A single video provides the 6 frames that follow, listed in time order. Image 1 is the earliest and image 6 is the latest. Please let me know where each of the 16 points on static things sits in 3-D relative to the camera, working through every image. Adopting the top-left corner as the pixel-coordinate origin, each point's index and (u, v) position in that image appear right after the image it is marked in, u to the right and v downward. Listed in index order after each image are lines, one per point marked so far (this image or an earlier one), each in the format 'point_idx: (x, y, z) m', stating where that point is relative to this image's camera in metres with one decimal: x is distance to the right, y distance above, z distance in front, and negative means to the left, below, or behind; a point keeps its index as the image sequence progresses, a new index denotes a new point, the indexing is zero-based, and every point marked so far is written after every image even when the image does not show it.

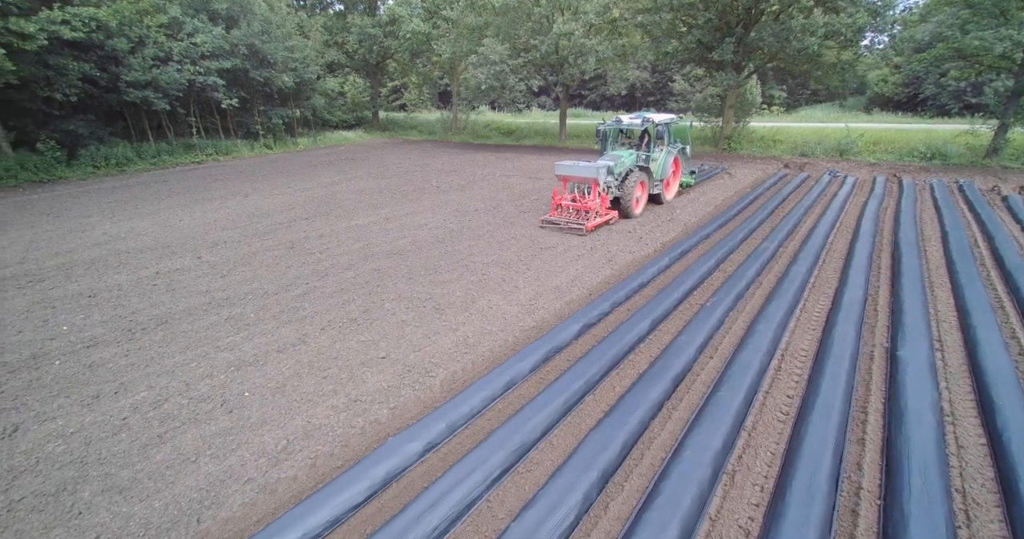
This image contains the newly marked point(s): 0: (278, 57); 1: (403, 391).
0: (-7.9, +7.0, +16.7) m
1: (-0.9, -1.0, +4.1) m
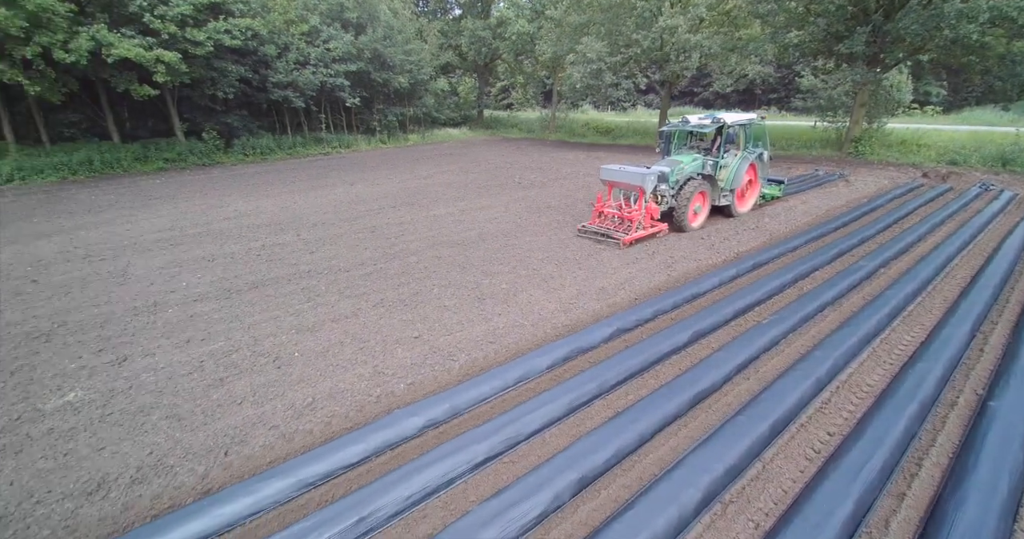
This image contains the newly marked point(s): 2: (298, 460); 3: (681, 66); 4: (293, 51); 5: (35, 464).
0: (-4.2, +7.5, +18.1) m
1: (-0.8, -0.9, +4.4) m
2: (-1.4, -1.3, +3.3) m
3: (+5.5, +6.6, +16.2) m
4: (-6.7, +6.7, +15.4) m
5: (-3.3, -1.3, +3.5) m
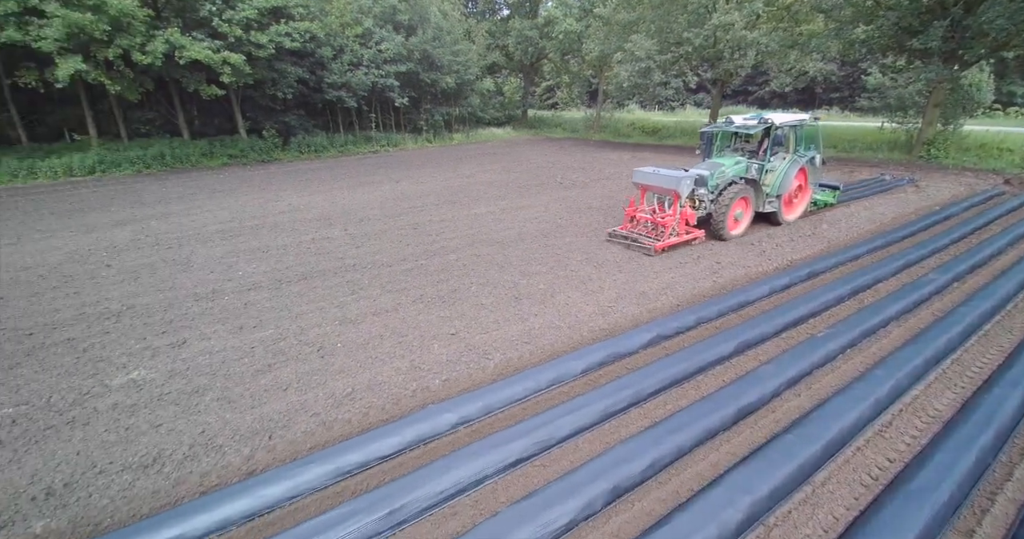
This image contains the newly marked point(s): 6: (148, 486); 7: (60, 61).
0: (-2.5, +7.6, +18.4) m
1: (-0.5, -0.9, +4.4) m
2: (-1.2, -1.2, +3.5) m
3: (+6.9, +6.5, +15.7) m
4: (-5.3, +6.9, +15.9) m
5: (-3.1, -1.2, +3.8) m
6: (-2.4, -1.4, +3.3) m
7: (-9.8, +4.5, +11.0) m
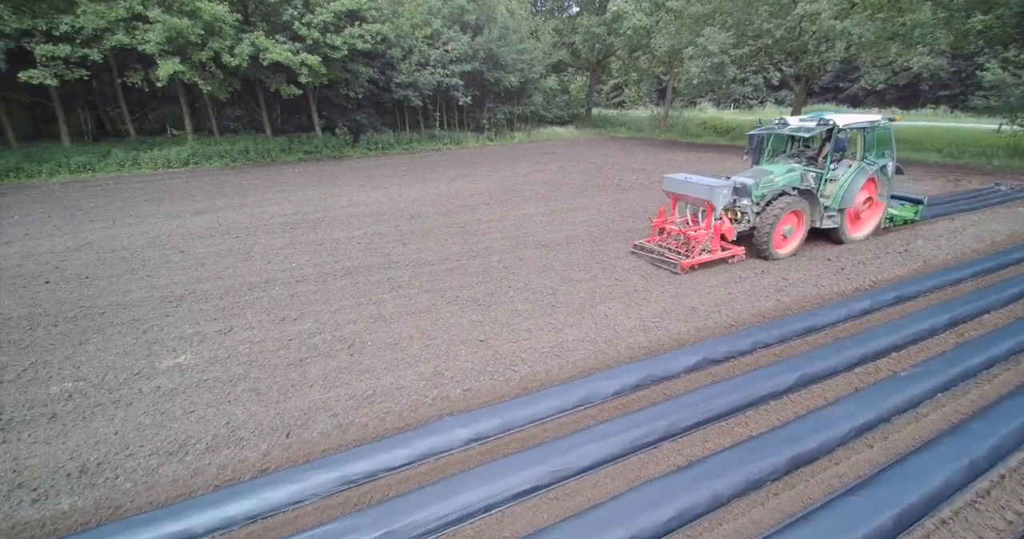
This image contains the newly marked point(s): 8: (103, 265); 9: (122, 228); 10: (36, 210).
0: (0.0, +7.7, +18.3) m
1: (-0.3, -0.9, +4.3) m
2: (-1.1, -1.3, +3.4) m
3: (+8.9, +6.1, +14.4) m
4: (-3.1, +7.1, +16.2) m
5: (-2.9, -1.2, +3.9) m
6: (-2.3, -1.4, +3.4) m
7: (-8.4, +4.9, +11.9) m
8: (-5.7, +0.1, +7.0) m
9: (-6.6, +0.7, +8.5) m
10: (-9.0, +1.1, +9.4) m
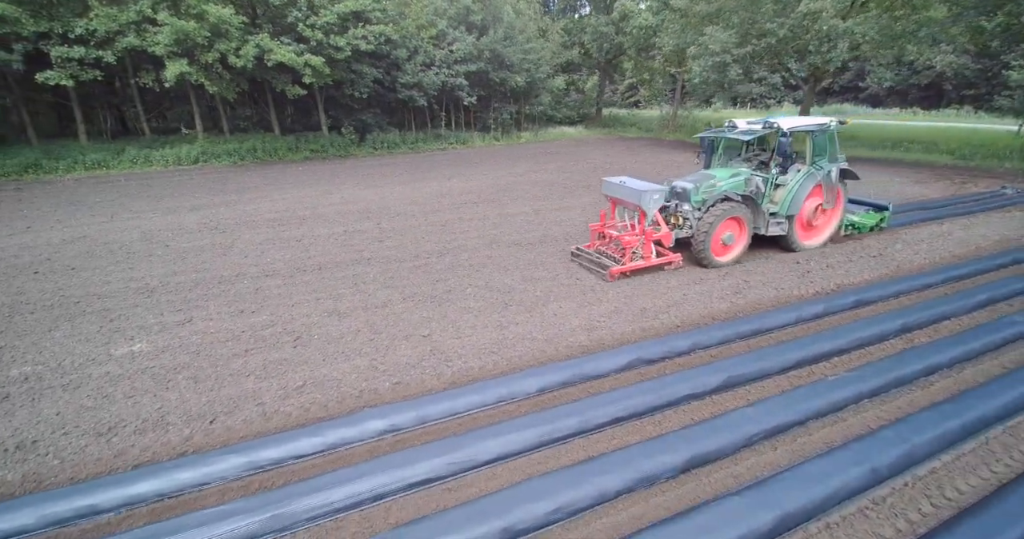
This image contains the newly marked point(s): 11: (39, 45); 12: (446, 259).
0: (+0.2, +7.7, +18.4) m
1: (-0.8, -0.9, +4.3) m
2: (-1.8, -1.2, +3.5) m
3: (+8.9, +5.9, +14.0) m
4: (-3.0, +7.1, +16.4) m
5: (-3.5, -1.1, +4.1) m
6: (-3.0, -1.3, +3.6) m
7: (-8.5, +5.1, +12.4) m
8: (-6.1, +0.2, +7.3) m
9: (-7.0, +0.8, +8.9) m
10: (-9.2, +1.3, +9.9) m
11: (-11.3, +5.4, +11.9) m
12: (-0.9, +0.2, +6.9) m
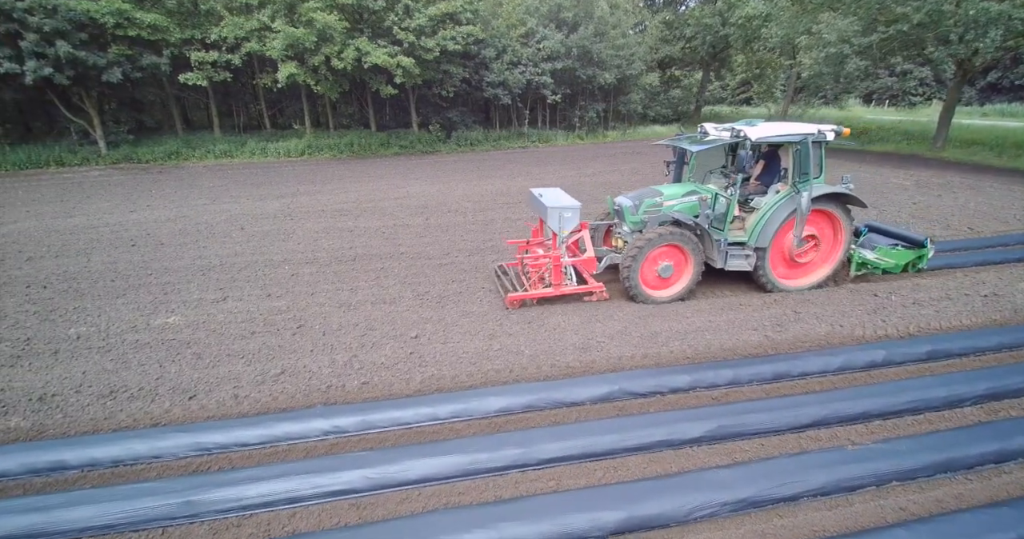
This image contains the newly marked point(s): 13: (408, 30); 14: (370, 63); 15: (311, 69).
0: (+3.6, +7.5, +17.6) m
1: (-1.0, -0.9, +4.2) m
2: (-2.1, -1.1, +3.6) m
3: (+11.1, +5.1, +11.5) m
4: (0.0, +7.2, +16.4) m
5: (-3.7, -0.9, +4.6) m
6: (-3.3, -1.1, +3.9) m
7: (-6.3, +5.6, +13.6) m
8: (-5.5, +0.6, +8.2) m
9: (-5.9, +1.3, +9.9) m
10: (-7.9, +1.9, +11.4) m
11: (-9.1, +6.1, +13.8) m
12: (-0.5, +0.1, +6.7) m
13: (-2.9, +6.8, +14.2) m
14: (-3.9, +5.7, +13.8) m
15: (-5.7, +5.7, +14.2) m
